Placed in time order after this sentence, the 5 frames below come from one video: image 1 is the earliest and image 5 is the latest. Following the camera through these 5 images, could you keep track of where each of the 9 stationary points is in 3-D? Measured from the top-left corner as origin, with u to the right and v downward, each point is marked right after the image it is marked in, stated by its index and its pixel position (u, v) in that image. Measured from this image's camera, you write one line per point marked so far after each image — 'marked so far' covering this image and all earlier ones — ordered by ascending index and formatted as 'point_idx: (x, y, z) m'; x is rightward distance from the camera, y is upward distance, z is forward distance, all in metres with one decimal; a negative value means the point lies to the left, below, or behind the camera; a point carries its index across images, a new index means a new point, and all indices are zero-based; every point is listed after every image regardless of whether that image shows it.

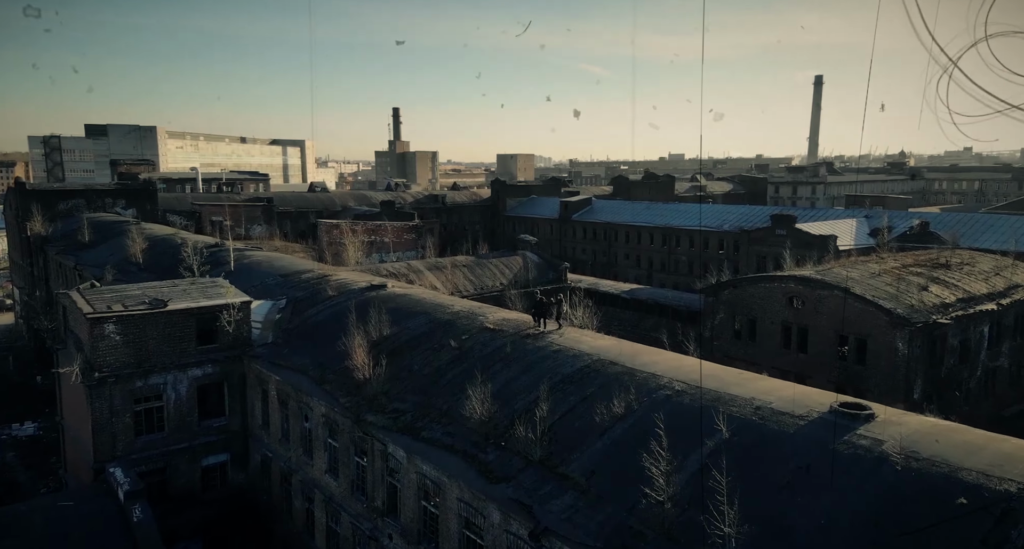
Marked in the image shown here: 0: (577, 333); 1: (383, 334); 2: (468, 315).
0: (+1.4, -1.2, +16.2) m
1: (-2.9, -1.4, +17.5) m
2: (-1.0, -0.9, +18.2) m
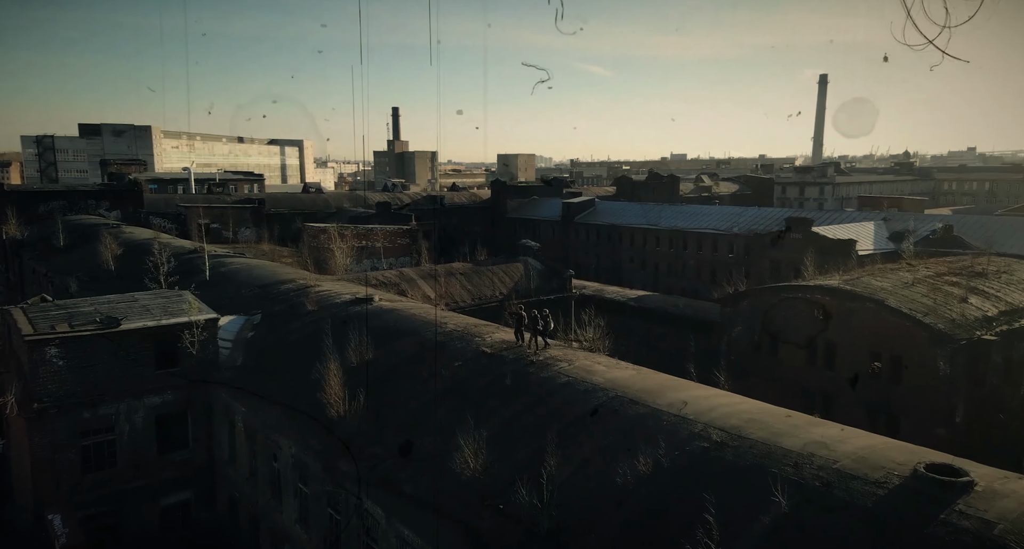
0: (+1.4, -1.5, +13.9) m
1: (-2.9, -1.7, +15.2) m
2: (-1.0, -1.2, +15.9) m
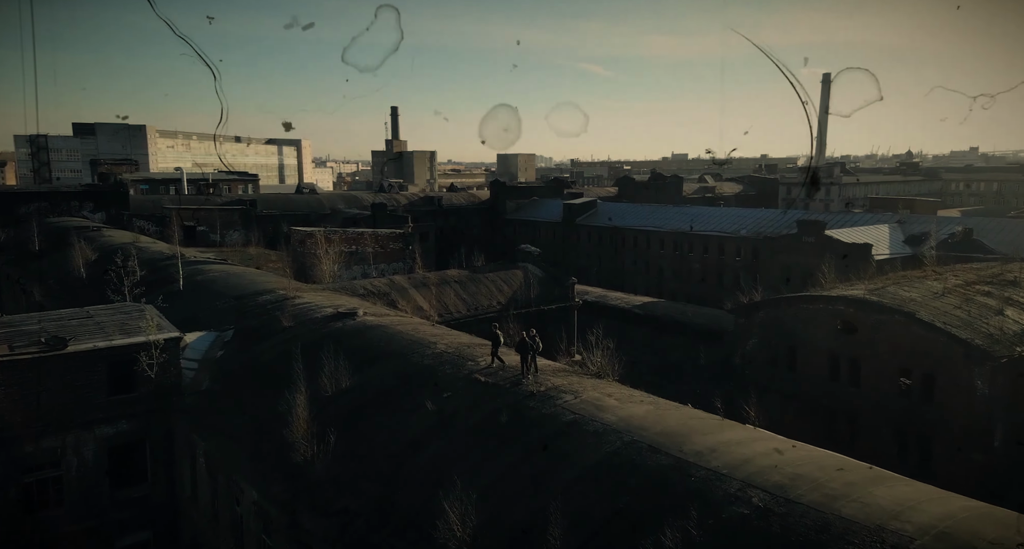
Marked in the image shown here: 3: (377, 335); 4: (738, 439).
0: (+1.3, -1.8, +12.0) m
1: (-2.9, -2.0, +13.4) m
2: (-1.1, -1.5, +14.0) m
3: (-2.8, -1.2, +16.0) m
4: (+2.9, -2.1, +10.1) m
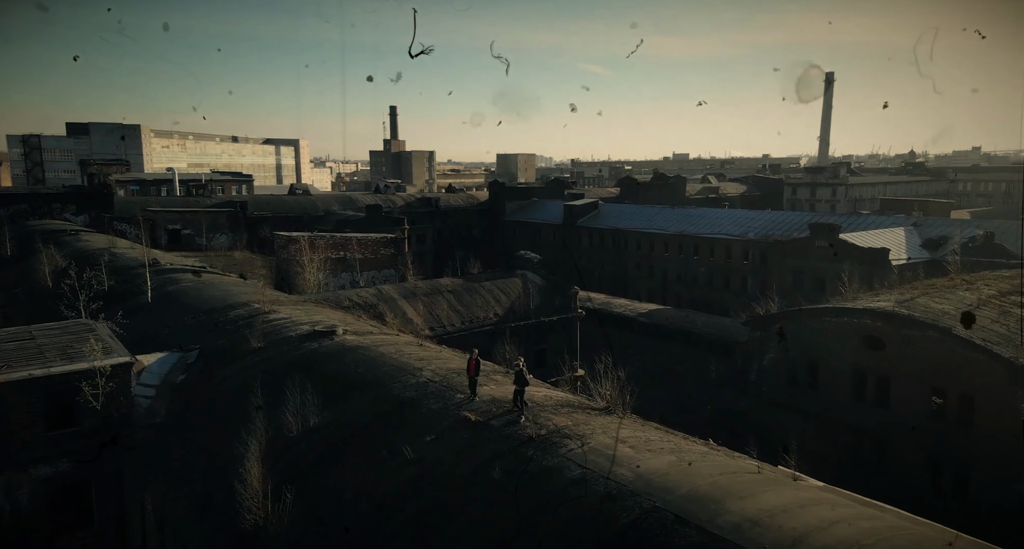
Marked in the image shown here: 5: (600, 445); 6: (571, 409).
0: (+1.3, -2.1, +10.1) m
1: (-3.0, -2.3, +11.5) m
2: (-1.1, -1.8, +12.1) m
3: (-2.8, -1.5, +14.1) m
4: (+2.9, -2.4, +8.2) m
5: (+1.1, -2.1, +9.7) m
6: (+0.9, -2.0, +11.5) m
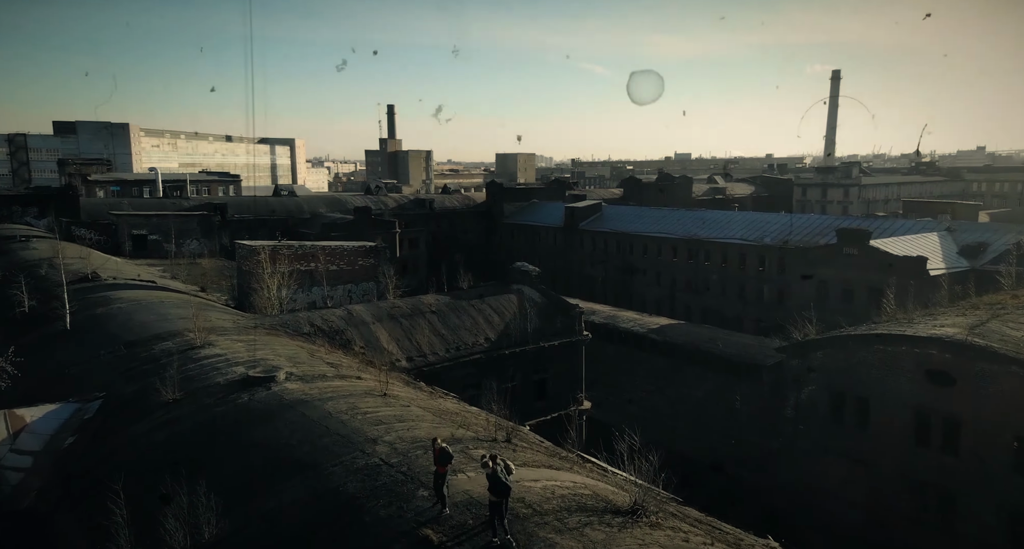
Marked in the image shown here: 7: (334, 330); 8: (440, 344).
0: (+1.1, -2.6, +6.5) m
1: (-3.2, -2.7, +7.9) m
2: (-1.3, -2.3, +8.5) m
3: (-3.0, -2.0, +10.5) m
4: (+2.7, -2.9, +4.6) m
5: (+0.9, -2.6, +6.1) m
6: (+0.7, -2.5, +7.9) m
7: (-4.3, -1.3, +18.8) m
8: (-1.8, -1.8, +19.7) m
